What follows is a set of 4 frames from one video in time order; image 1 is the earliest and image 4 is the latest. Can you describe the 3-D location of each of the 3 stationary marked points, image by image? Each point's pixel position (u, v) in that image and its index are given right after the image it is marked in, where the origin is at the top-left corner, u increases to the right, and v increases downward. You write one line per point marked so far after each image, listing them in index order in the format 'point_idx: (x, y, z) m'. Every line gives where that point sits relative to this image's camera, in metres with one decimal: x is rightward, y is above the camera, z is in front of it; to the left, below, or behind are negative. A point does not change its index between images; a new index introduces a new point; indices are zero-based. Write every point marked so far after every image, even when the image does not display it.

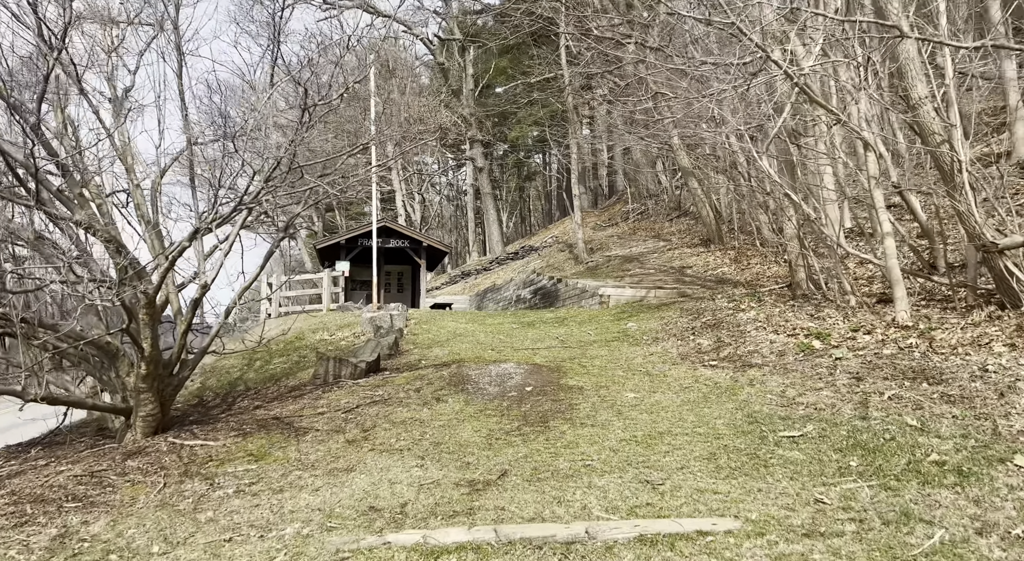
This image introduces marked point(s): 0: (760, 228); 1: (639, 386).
0: (+5.9, +1.2, +20.1) m
1: (+1.1, -0.9, +7.5) m
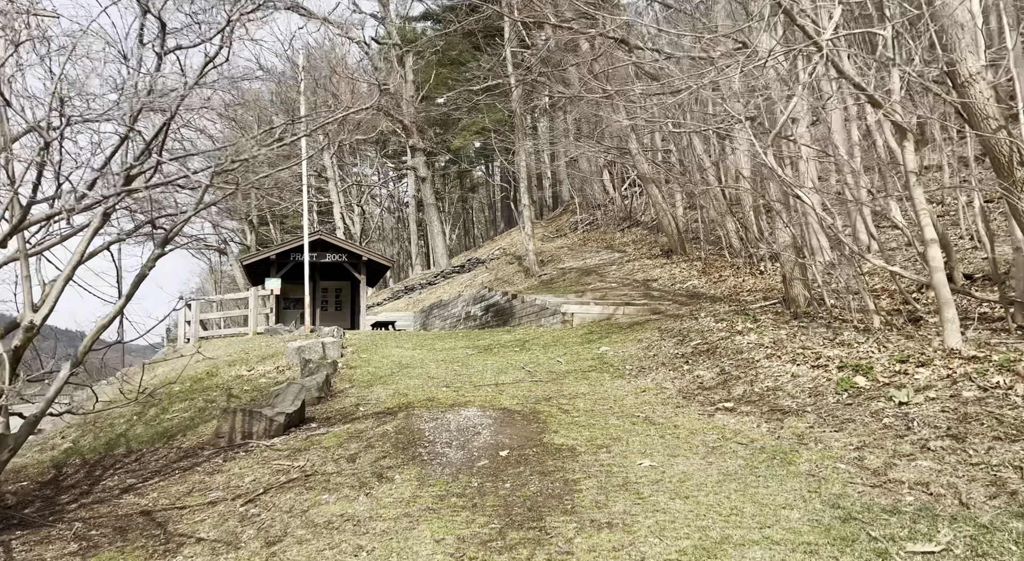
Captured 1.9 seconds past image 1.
0: (+4.8, +1.0, +18.6) m
1: (+0.9, -1.1, +5.7) m
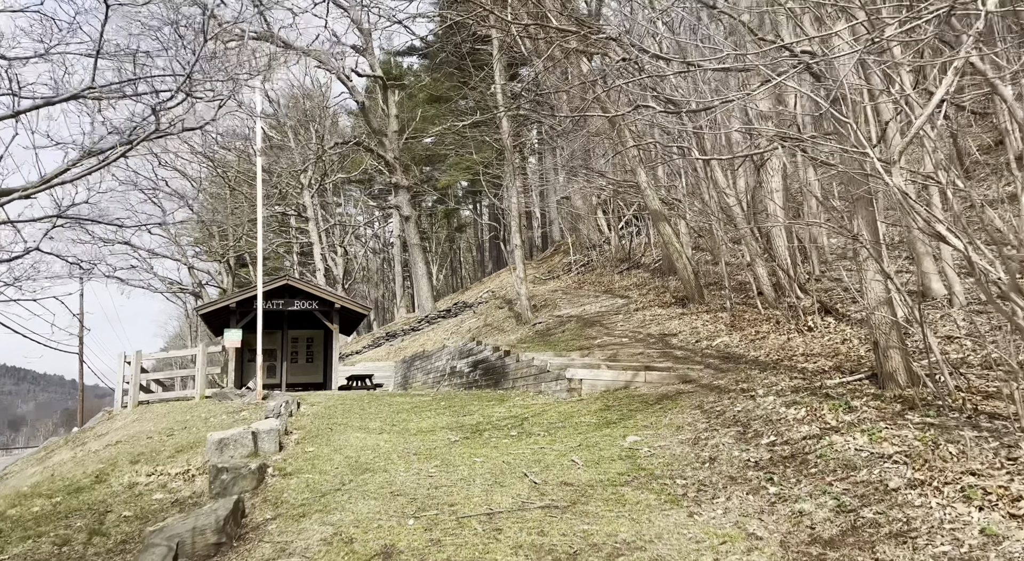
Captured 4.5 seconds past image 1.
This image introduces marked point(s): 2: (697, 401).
0: (+4.6, -0.1, +15.8) m
1: (+1.0, -1.5, +2.8) m
2: (+2.2, -1.4, +9.9) m
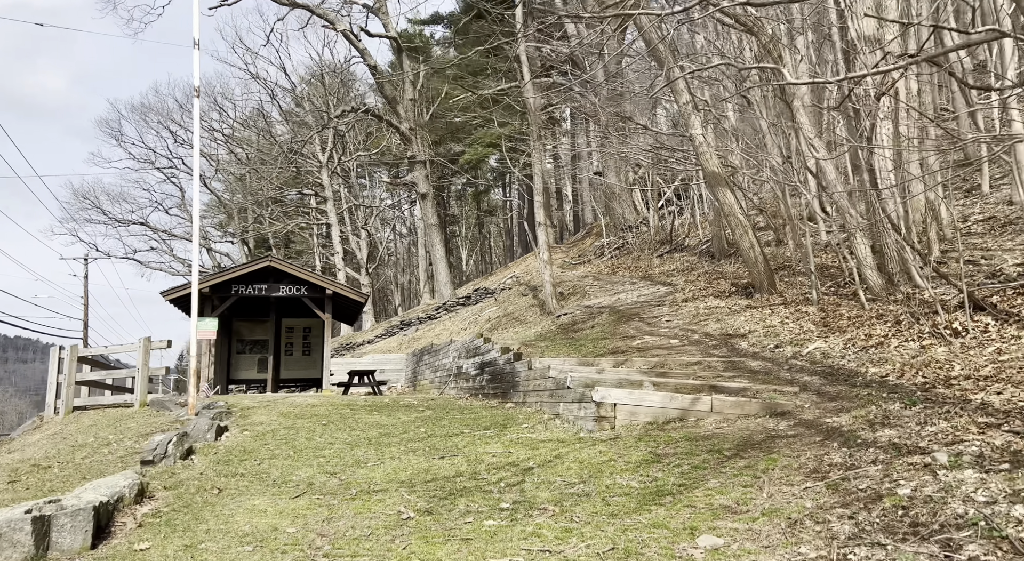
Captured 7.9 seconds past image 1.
0: (+4.8, +0.2, +11.6) m
1: (+0.6, -1.5, -1.2) m
2: (+2.1, -1.3, +5.9) m
